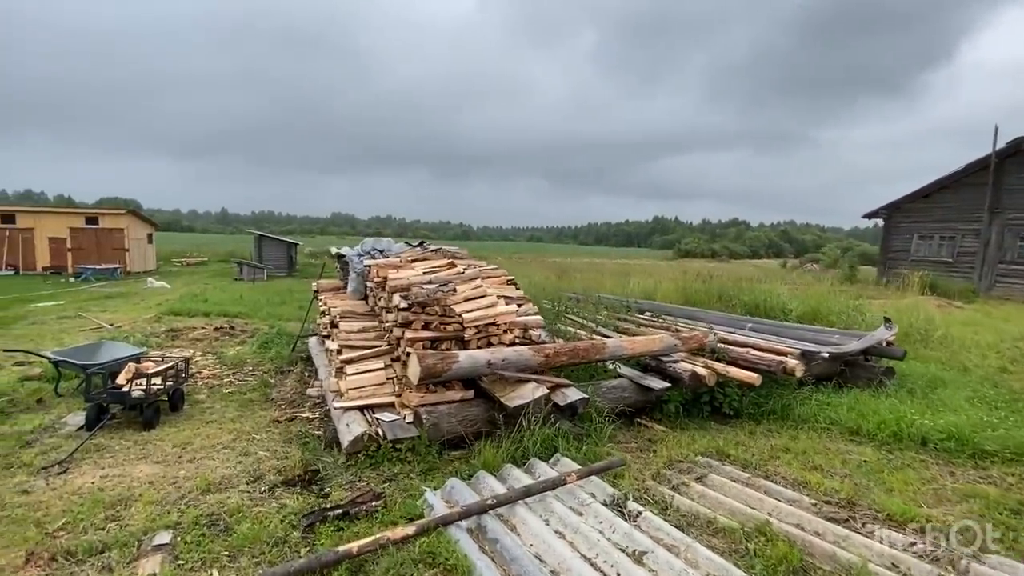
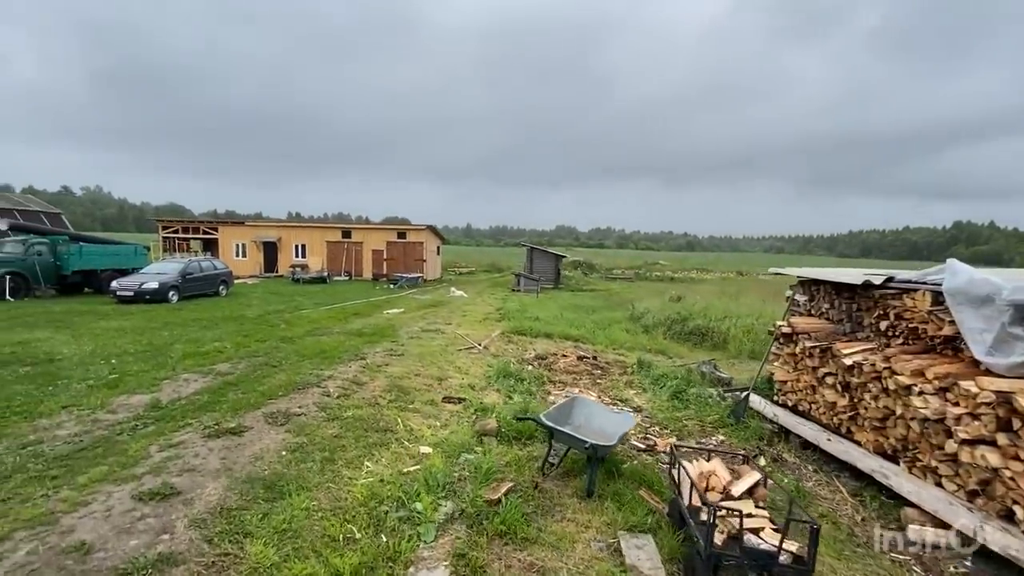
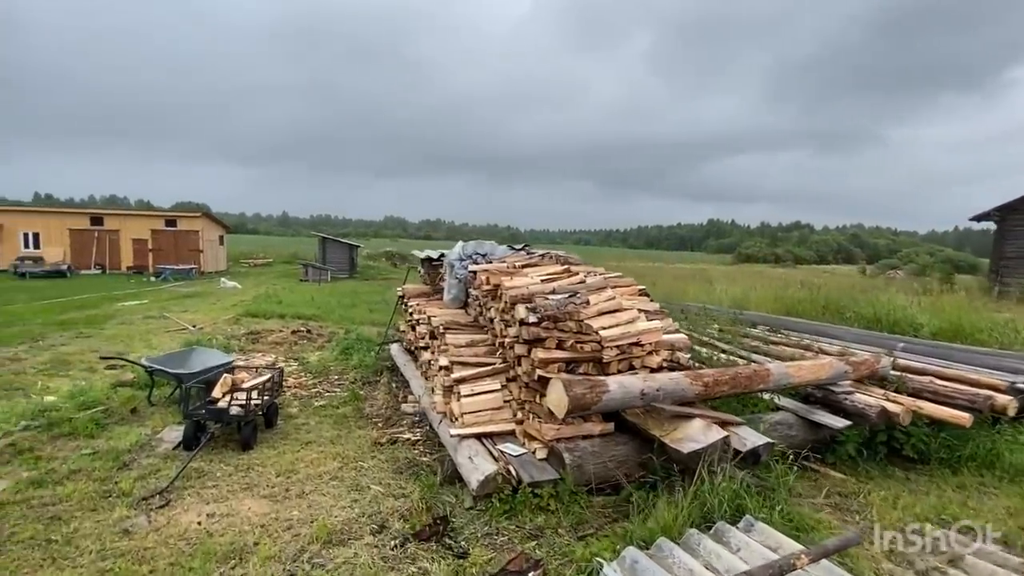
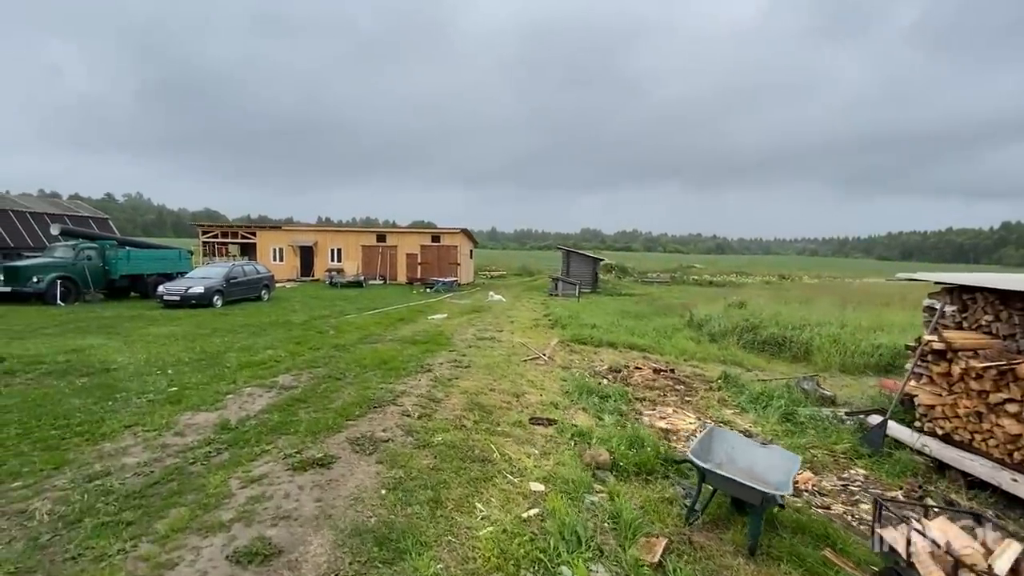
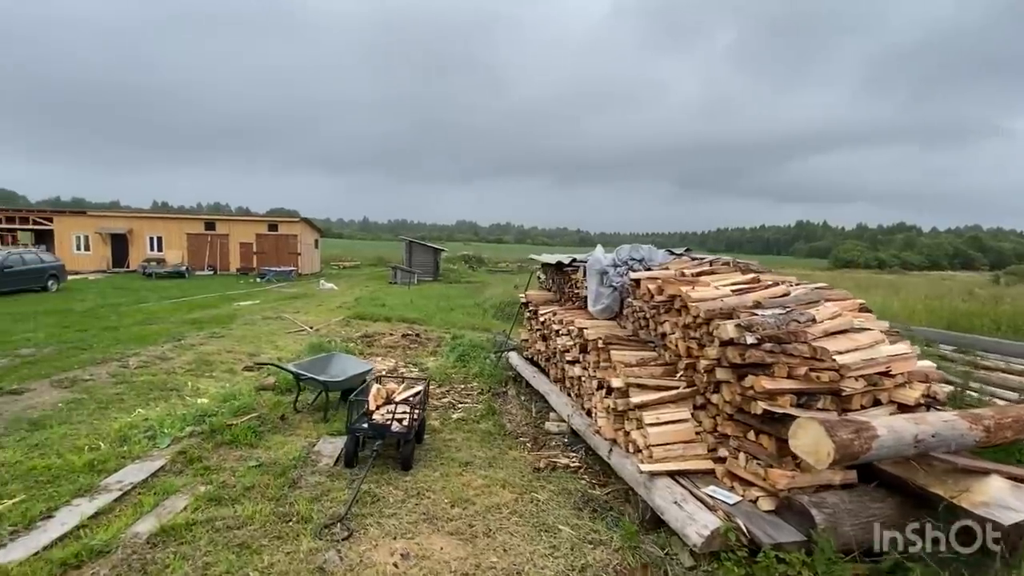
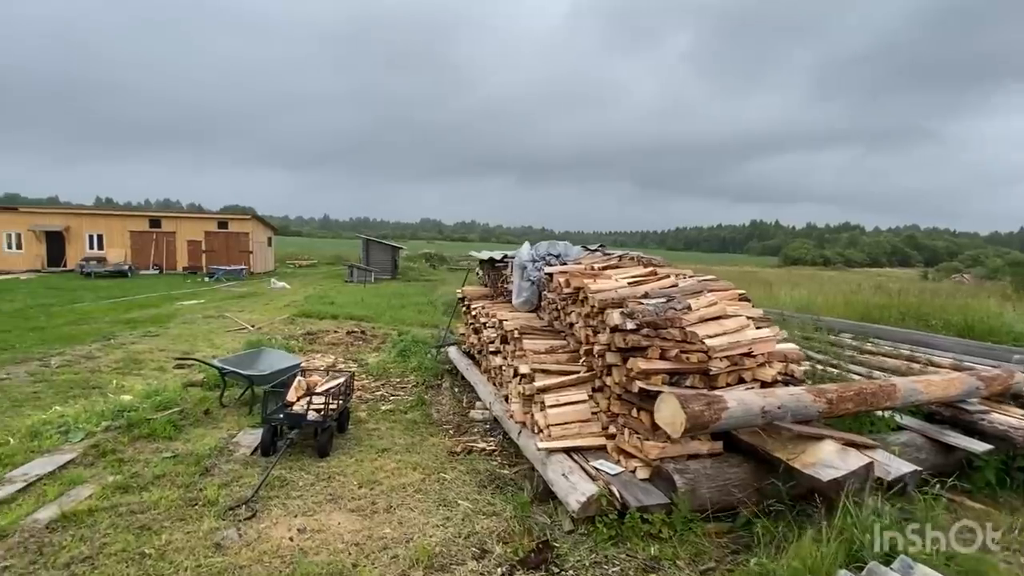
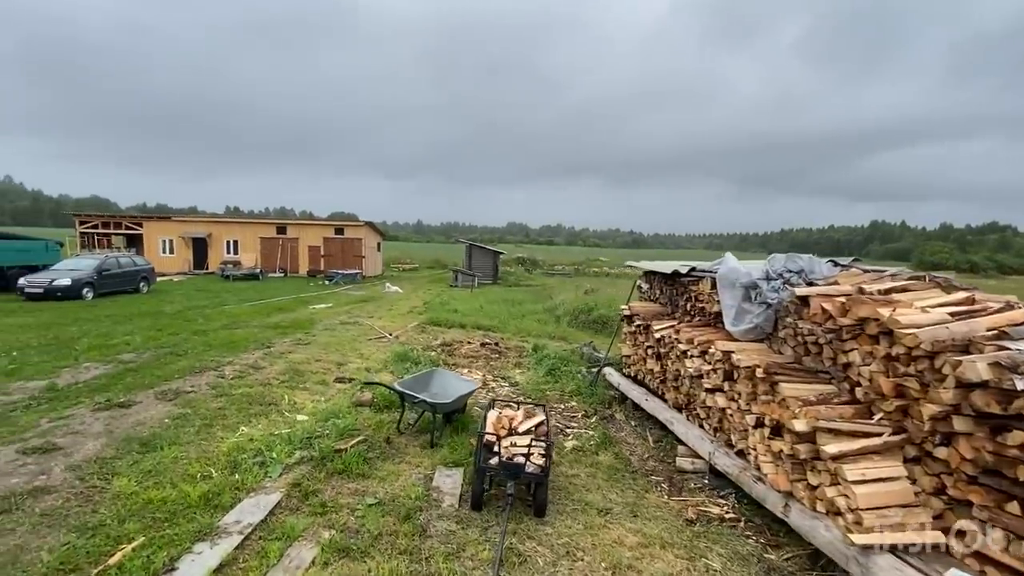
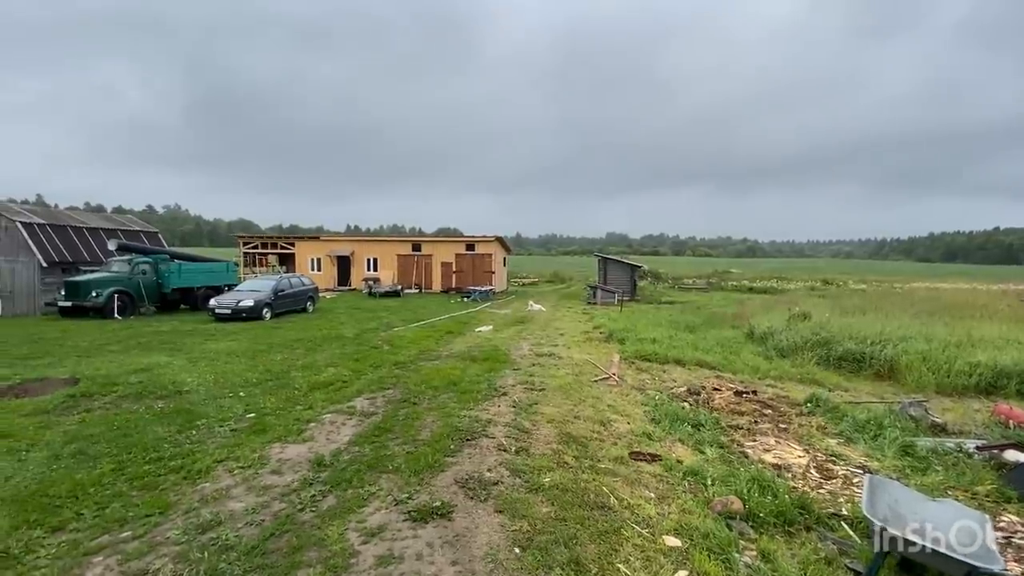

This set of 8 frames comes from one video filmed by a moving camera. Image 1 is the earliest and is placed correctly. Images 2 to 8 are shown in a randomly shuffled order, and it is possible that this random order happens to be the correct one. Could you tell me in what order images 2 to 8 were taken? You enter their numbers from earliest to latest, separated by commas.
3, 6, 5, 7, 2, 4, 8
